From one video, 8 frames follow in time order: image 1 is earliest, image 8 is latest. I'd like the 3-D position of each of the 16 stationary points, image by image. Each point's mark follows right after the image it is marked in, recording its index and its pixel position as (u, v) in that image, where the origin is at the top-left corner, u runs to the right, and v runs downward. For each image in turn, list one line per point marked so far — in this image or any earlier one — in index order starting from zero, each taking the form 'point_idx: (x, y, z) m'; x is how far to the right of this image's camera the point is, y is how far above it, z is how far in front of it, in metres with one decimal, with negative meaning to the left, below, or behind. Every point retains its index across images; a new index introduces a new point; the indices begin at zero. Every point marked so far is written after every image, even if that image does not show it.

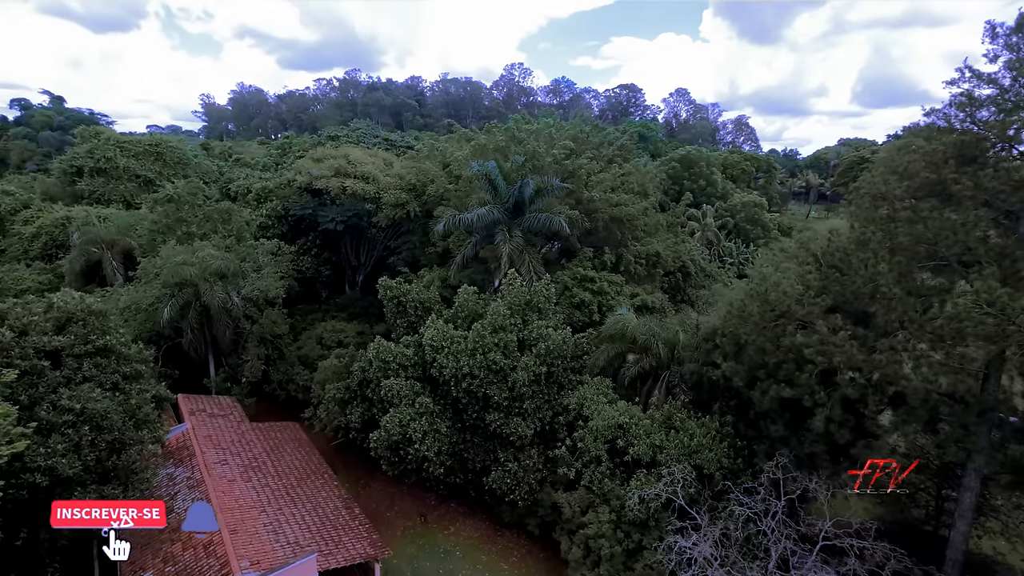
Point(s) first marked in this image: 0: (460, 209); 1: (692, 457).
0: (-1.8, +2.8, +17.3) m
1: (+4.0, -3.7, +10.7) m
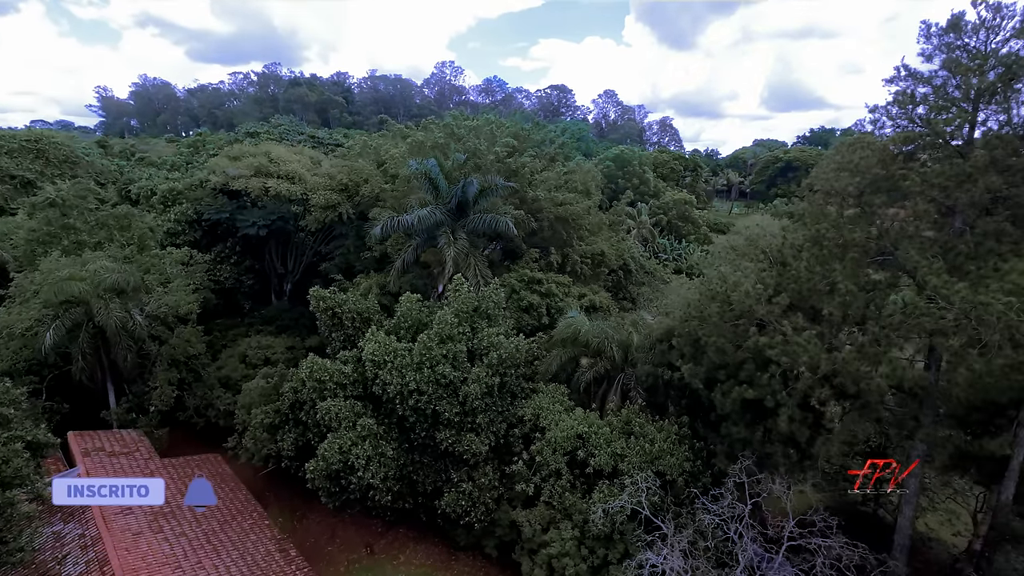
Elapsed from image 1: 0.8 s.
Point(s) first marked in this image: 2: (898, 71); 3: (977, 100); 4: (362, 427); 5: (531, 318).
0: (-3.8, +2.6, +16.2) m
1: (+3.0, -3.7, +10.4) m
2: (+7.1, +4.0, +9.0) m
3: (+7.7, +3.2, +8.1) m
4: (-3.5, -3.3, +11.4) m
5: (+0.6, -1.0, +16.0) m
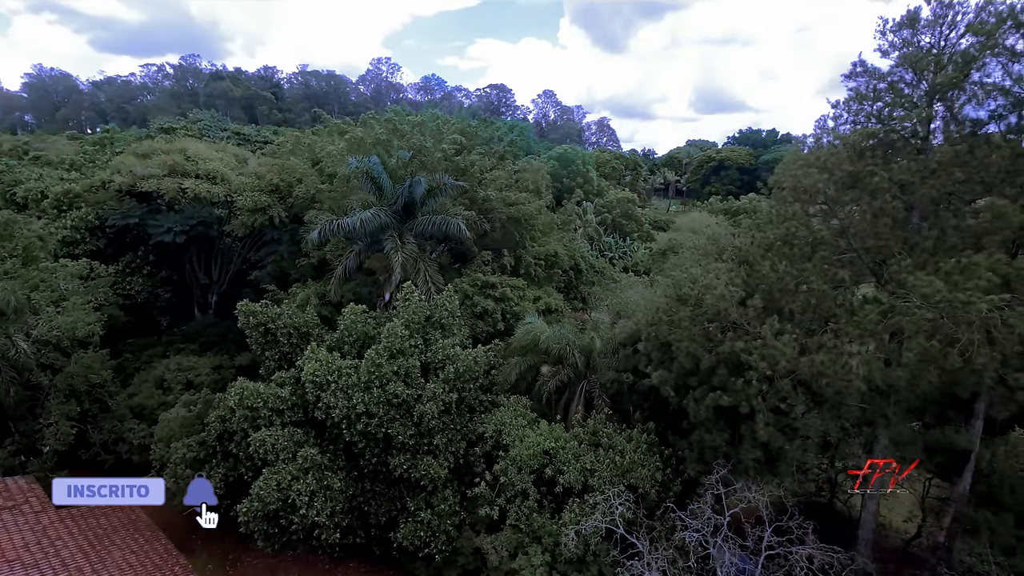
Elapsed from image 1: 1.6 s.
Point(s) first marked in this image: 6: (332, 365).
0: (-5.3, +2.3, +14.8) m
1: (+2.3, -3.8, +9.8) m
2: (+6.3, +4.0, +8.9) m
3: (+7.0, +3.2, +8.1) m
4: (-4.4, -3.5, +10.1) m
5: (-0.8, -1.1, +15.1) m
6: (-4.0, -1.7, +10.9) m
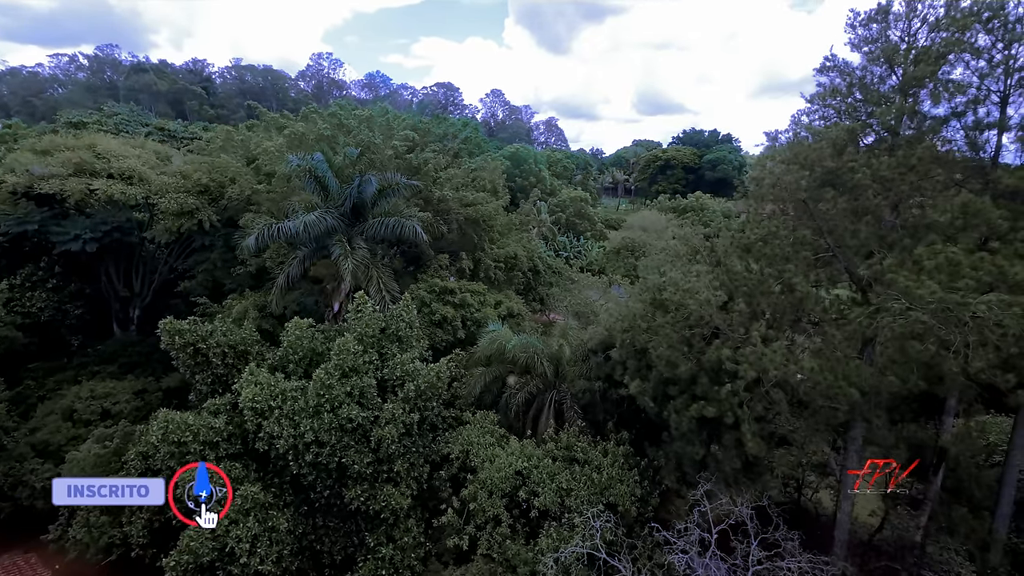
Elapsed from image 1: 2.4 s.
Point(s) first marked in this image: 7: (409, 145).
0: (-6.5, +2.0, +13.4) m
1: (+1.8, -3.9, +9.2) m
2: (+5.6, +4.0, +8.7) m
3: (+6.4, +3.3, +8.0) m
4: (-4.9, -3.8, +8.9) m
5: (-1.9, -1.3, +14.1) m
6: (-4.7, -2.0, +9.6) m
7: (-3.4, +4.8, +16.3) m
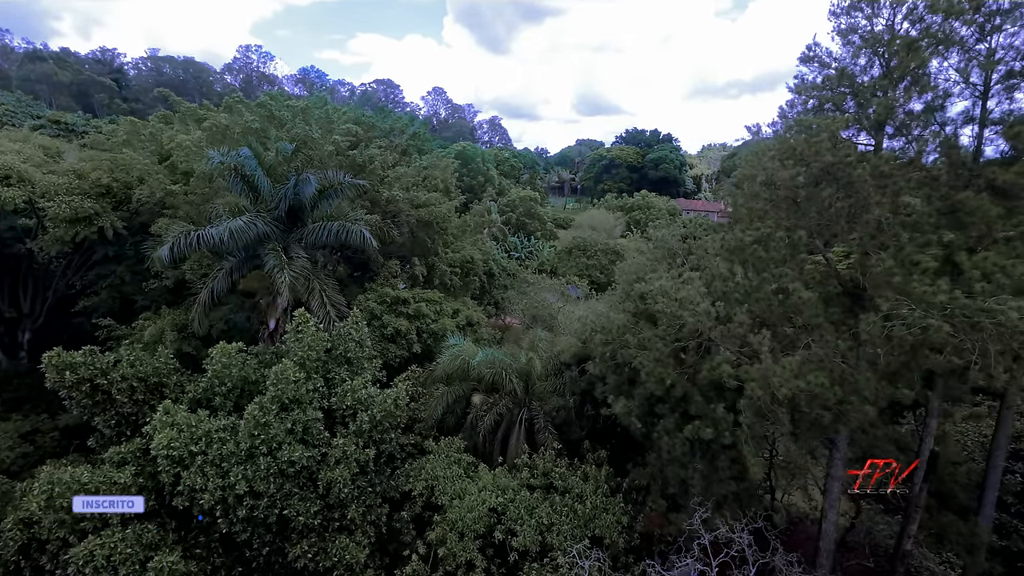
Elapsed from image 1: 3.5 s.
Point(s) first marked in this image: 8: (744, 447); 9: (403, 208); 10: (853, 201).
0: (-7.5, +1.6, +11.6) m
1: (+1.3, -4.1, +8.3) m
2: (+5.0, +4.0, +8.2) m
3: (+5.9, +3.2, +7.6) m
4: (-5.3, -4.1, +7.2) m
5: (-3.0, -1.6, +12.8) m
6: (-5.2, -2.3, +8.0) m
7: (-4.8, +4.5, +14.7) m
8: (+3.3, -2.3, +7.0) m
9: (-3.2, +2.4, +14.2) m
10: (+4.9, +1.3, +7.0) m
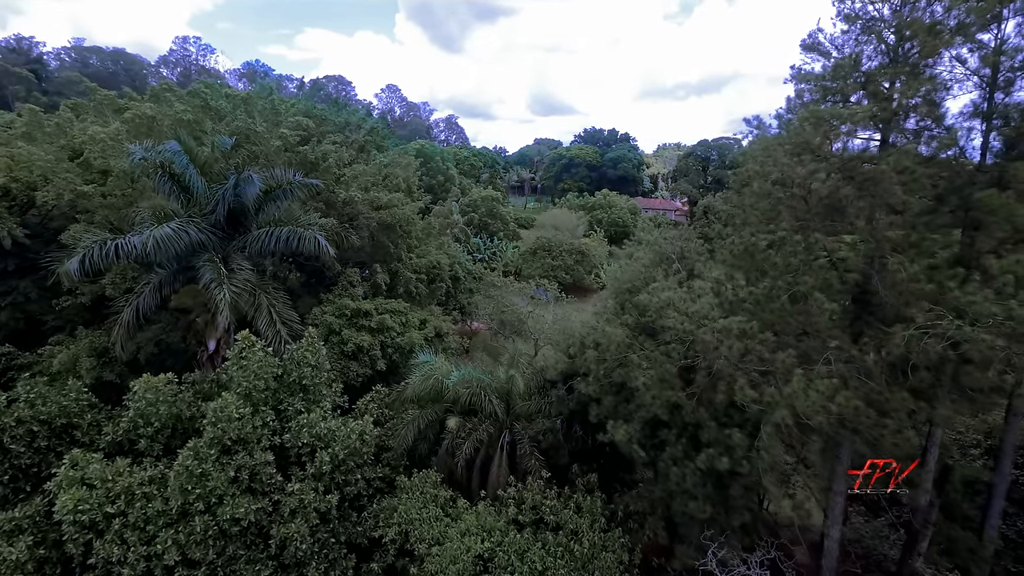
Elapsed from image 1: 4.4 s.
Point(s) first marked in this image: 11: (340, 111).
0: (-8.0, +1.2, +9.9) m
1: (+1.2, -4.3, +7.4) m
2: (+4.6, +3.9, +7.5) m
3: (+5.6, +3.1, +7.0) m
4: (-5.3, -4.5, +5.8) m
5: (-3.6, -1.8, +11.5) m
6: (-5.3, -2.6, +6.5) m
7: (-5.7, +4.2, +13.2) m
8: (+3.2, -2.4, +6.3) m
9: (-4.0, +2.1, +12.9) m
10: (+4.7, +1.1, +6.3) m
11: (-6.8, +6.9, +19.2) m
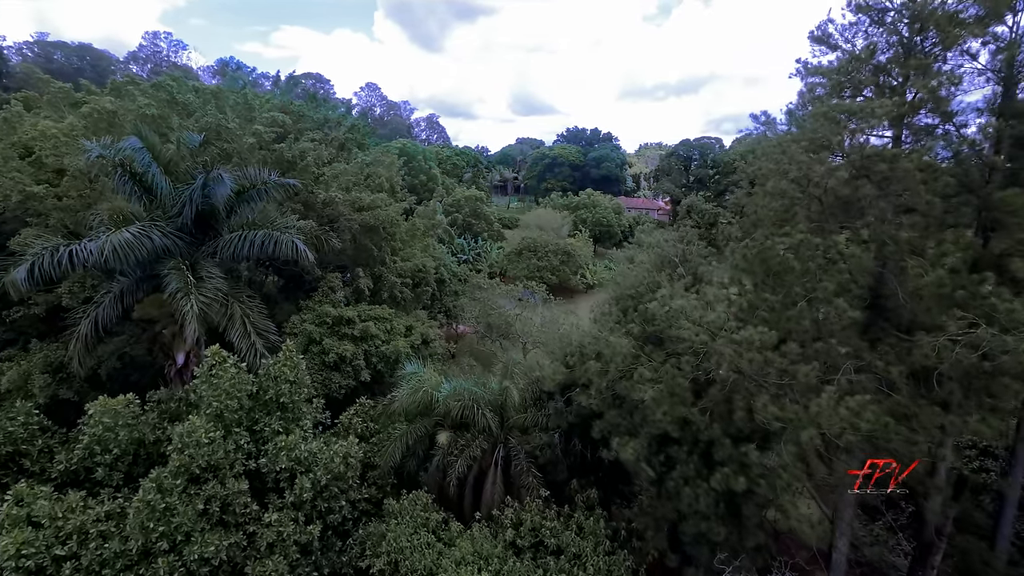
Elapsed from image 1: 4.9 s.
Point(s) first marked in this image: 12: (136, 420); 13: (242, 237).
0: (-8.2, +1.0, +9.1) m
1: (+1.1, -4.4, +6.9) m
2: (+4.5, +3.8, +7.2) m
3: (+5.6, +3.1, +6.7) m
4: (-5.3, -4.6, +5.0) m
5: (-3.7, -2.0, +10.8) m
6: (-5.3, -2.8, +5.8) m
7: (-6.0, +4.0, +12.5) m
8: (+3.3, -2.5, +5.8) m
9: (-4.2, +1.9, +12.2) m
10: (+4.7, +1.1, +5.9) m
11: (-7.3, +6.8, +18.4) m
12: (-5.5, -1.9, +7.1) m
13: (-4.9, +0.9, +8.8) m
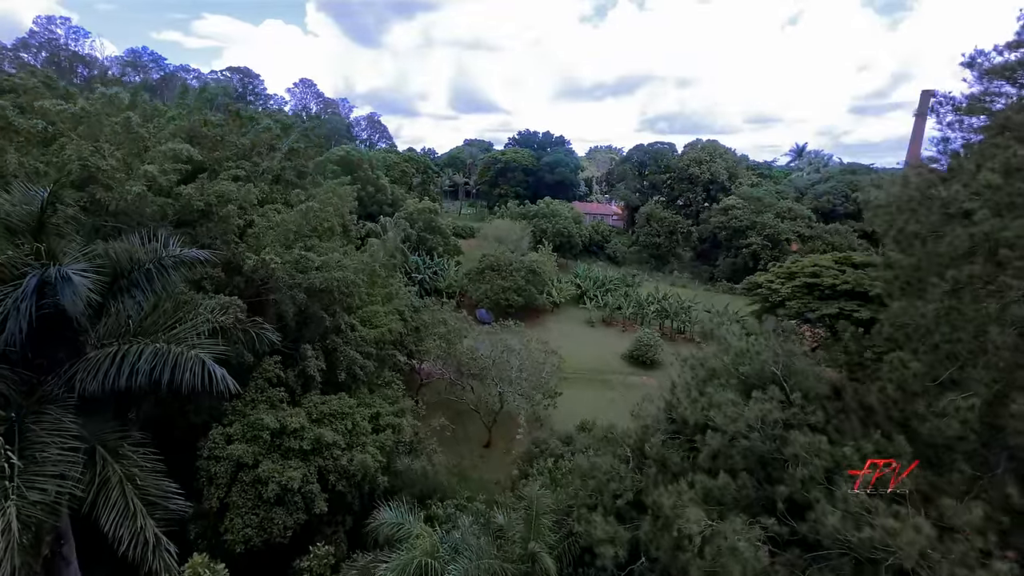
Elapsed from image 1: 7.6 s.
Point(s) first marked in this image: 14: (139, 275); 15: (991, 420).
0: (-7.8, -0.8, +5.4) m
1: (+1.8, -5.9, +4.3) m
2: (+5.0, +2.3, +4.9) m
3: (+6.1, +1.6, +4.6) m
4: (-4.3, -6.4, +1.8) m
5: (-3.5, -3.6, +7.7) m
6: (-4.5, -4.5, +2.5) m
7: (-6.1, +2.3, +9.0) m
8: (+4.0, -4.0, +3.5) m
9: (-4.3, +0.3, +9.0) m
10: (+5.3, -0.4, +3.8) m
11: (-8.1, +5.0, +14.8) m
12: (-4.8, -3.6, +3.8) m
13: (-4.5, -0.8, +5.5) m
14: (-4.4, +0.2, +5.7) m
15: (+4.0, -1.1, +4.2) m
